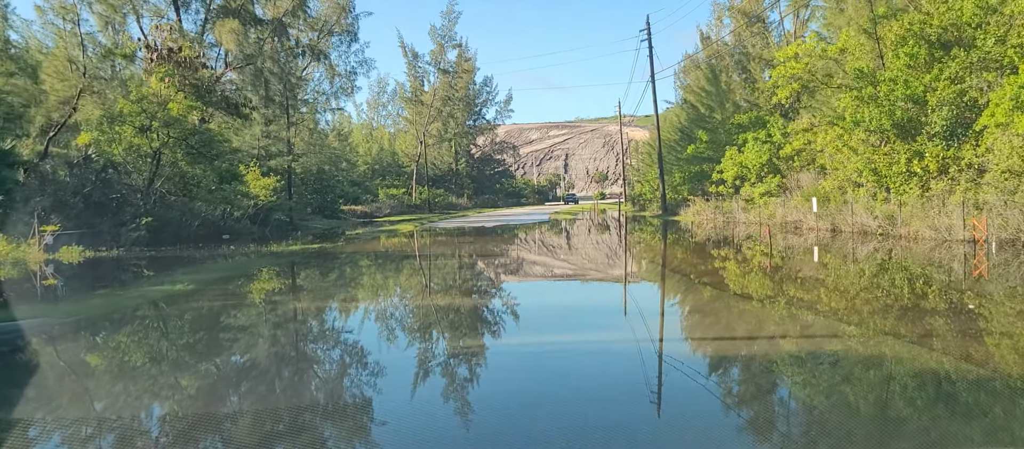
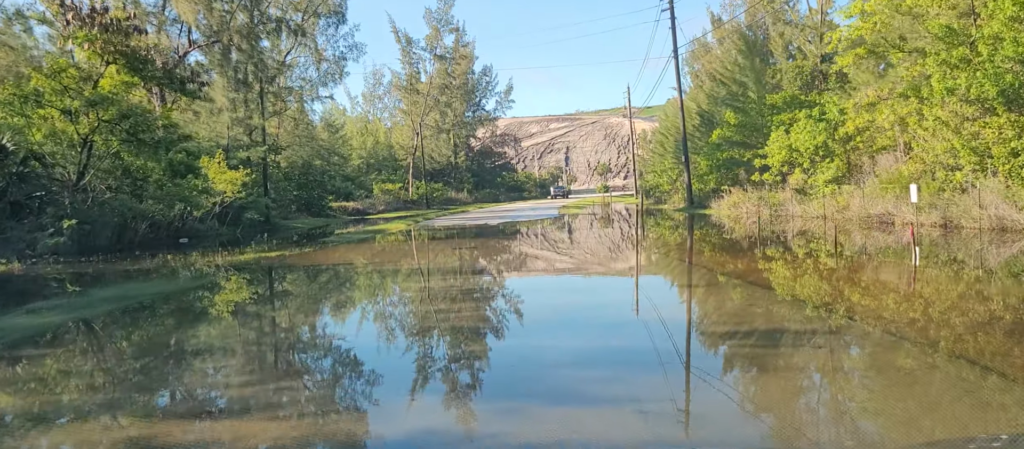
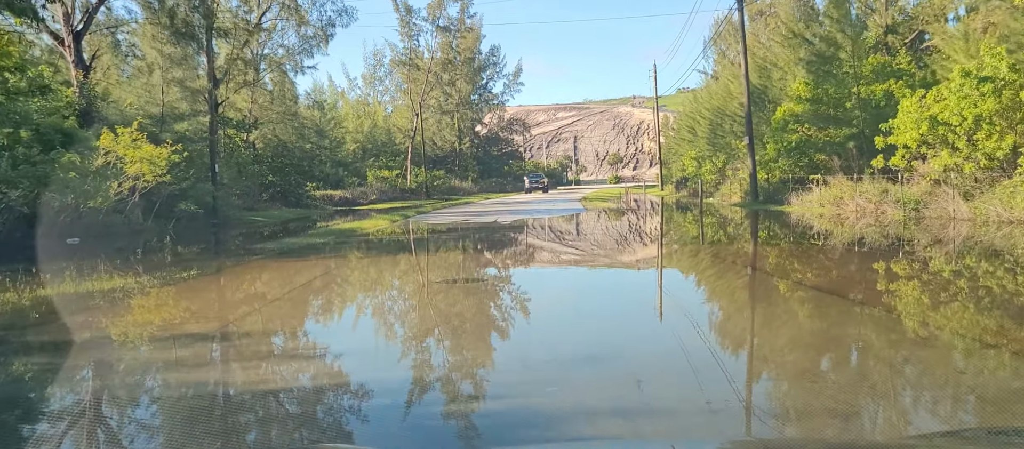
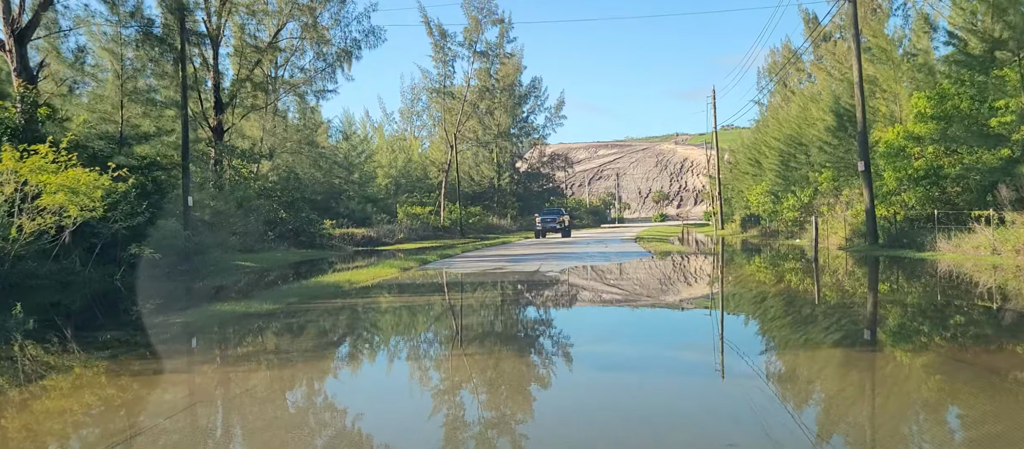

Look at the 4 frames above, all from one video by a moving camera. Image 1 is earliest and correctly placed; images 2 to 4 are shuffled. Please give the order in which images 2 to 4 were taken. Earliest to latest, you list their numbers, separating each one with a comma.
2, 3, 4
